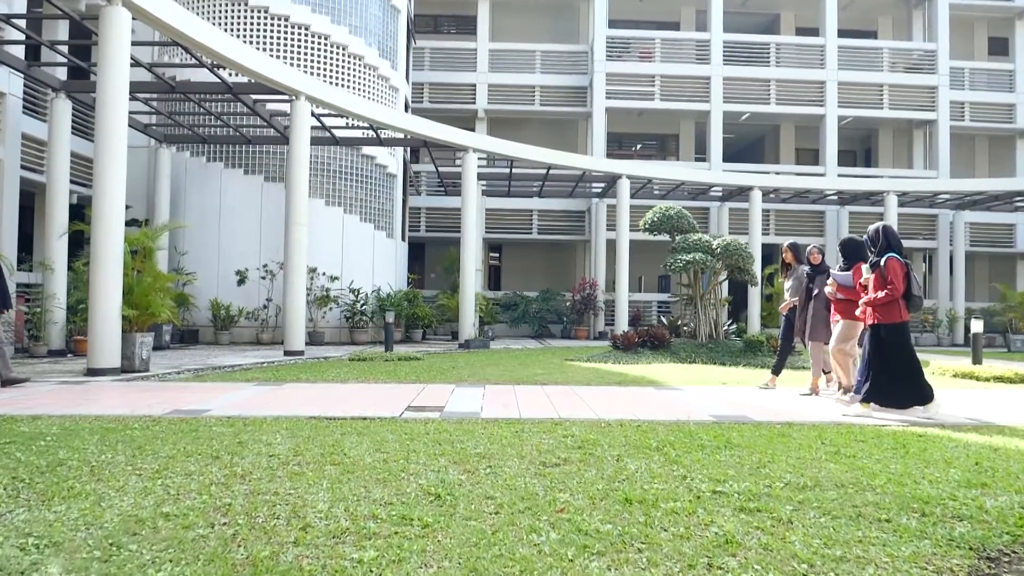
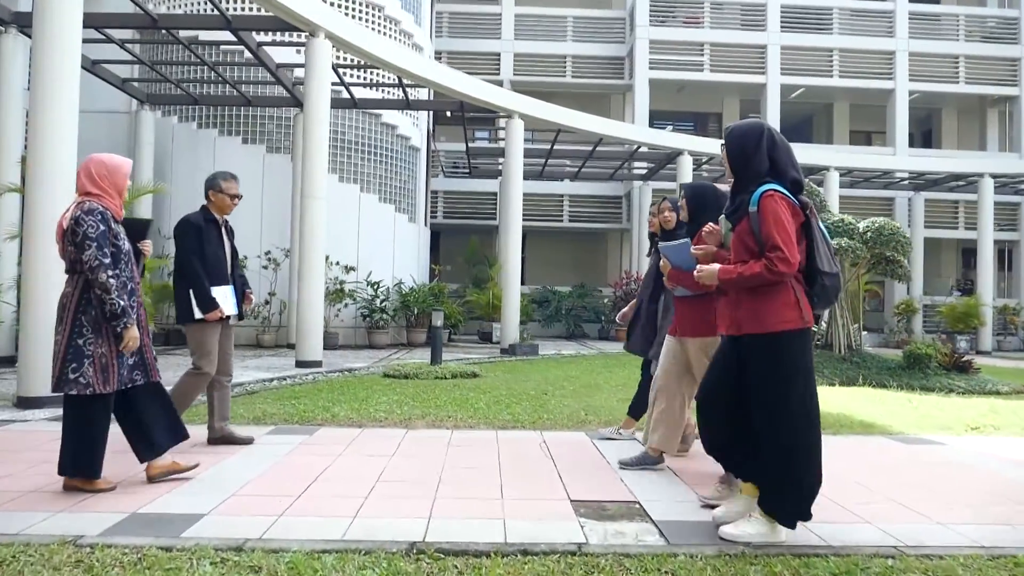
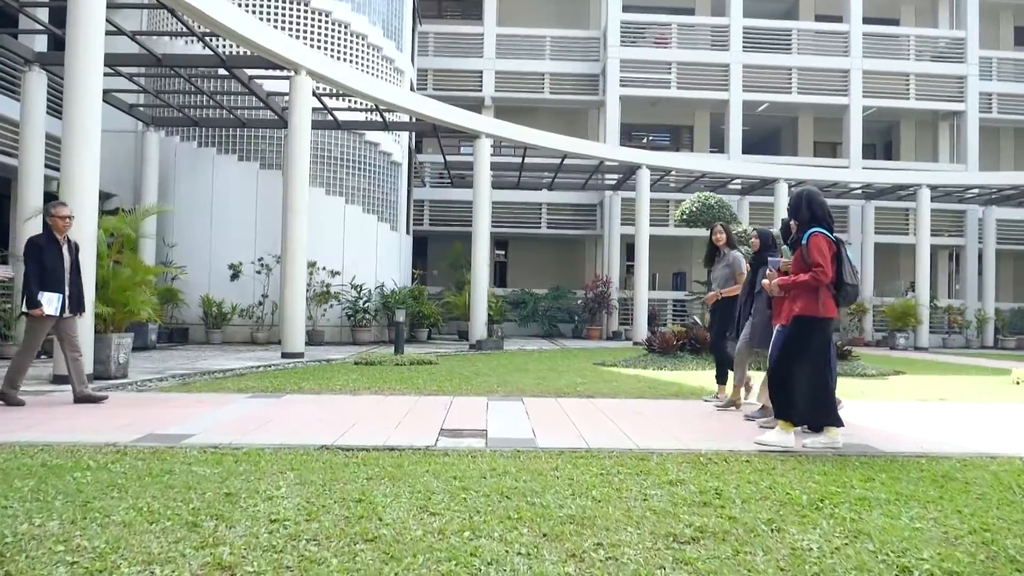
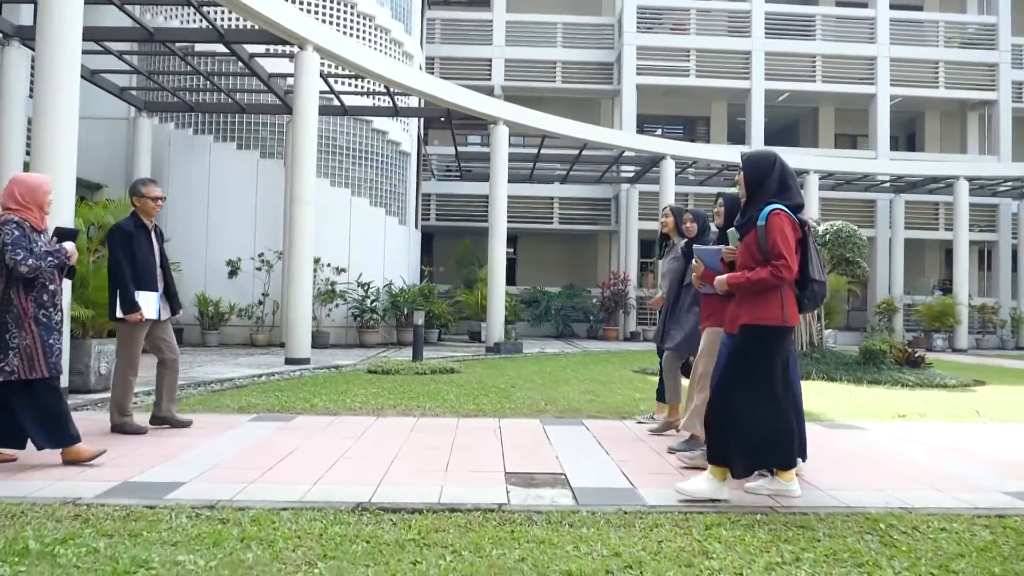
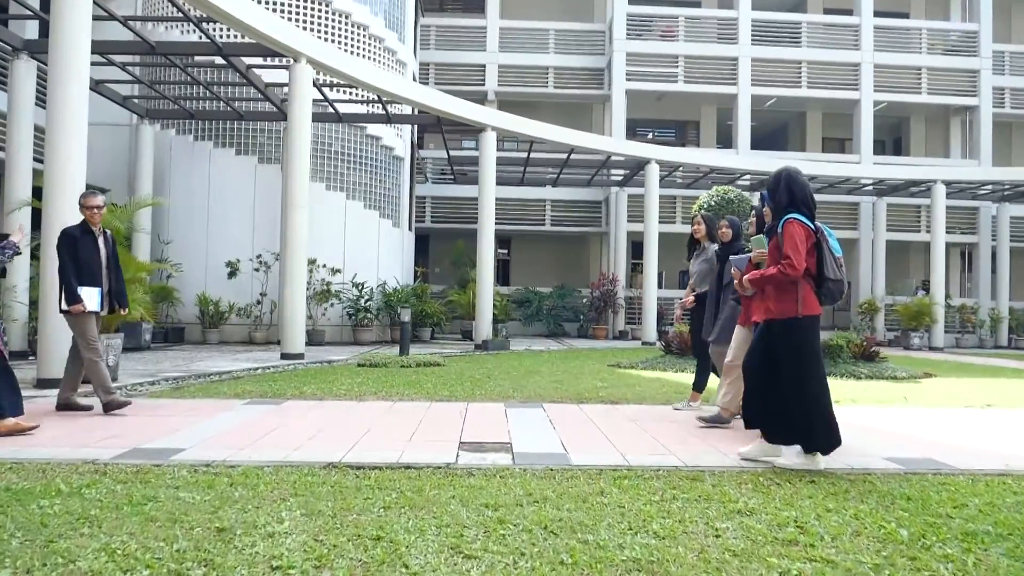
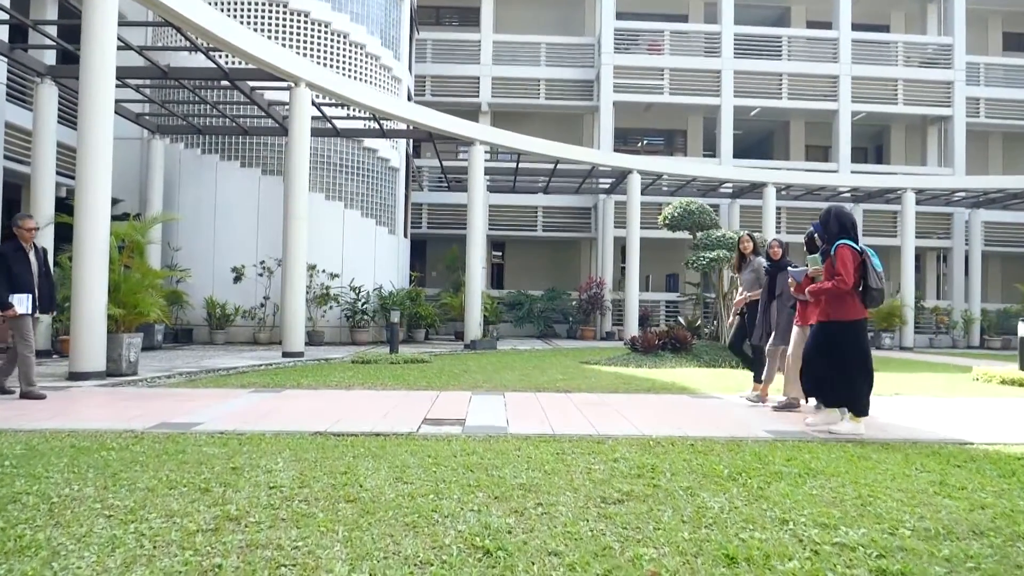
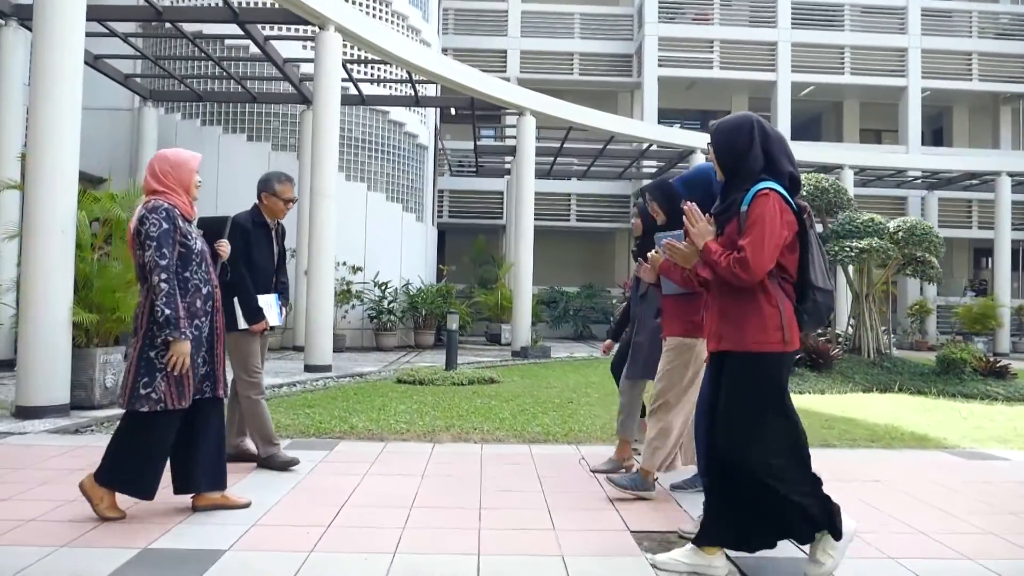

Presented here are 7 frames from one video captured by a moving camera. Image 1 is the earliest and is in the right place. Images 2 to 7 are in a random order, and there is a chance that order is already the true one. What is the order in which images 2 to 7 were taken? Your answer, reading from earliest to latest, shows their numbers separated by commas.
6, 3, 5, 4, 2, 7
